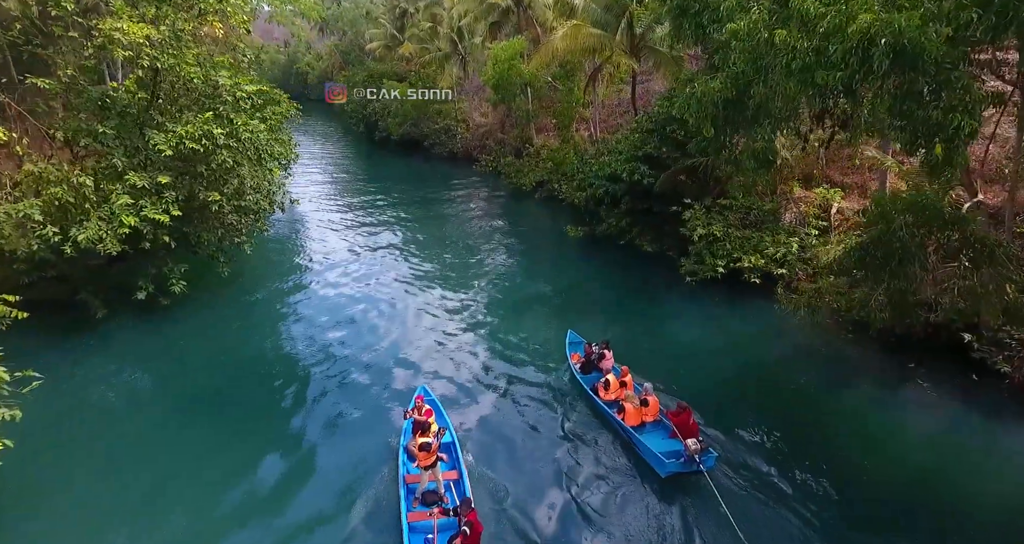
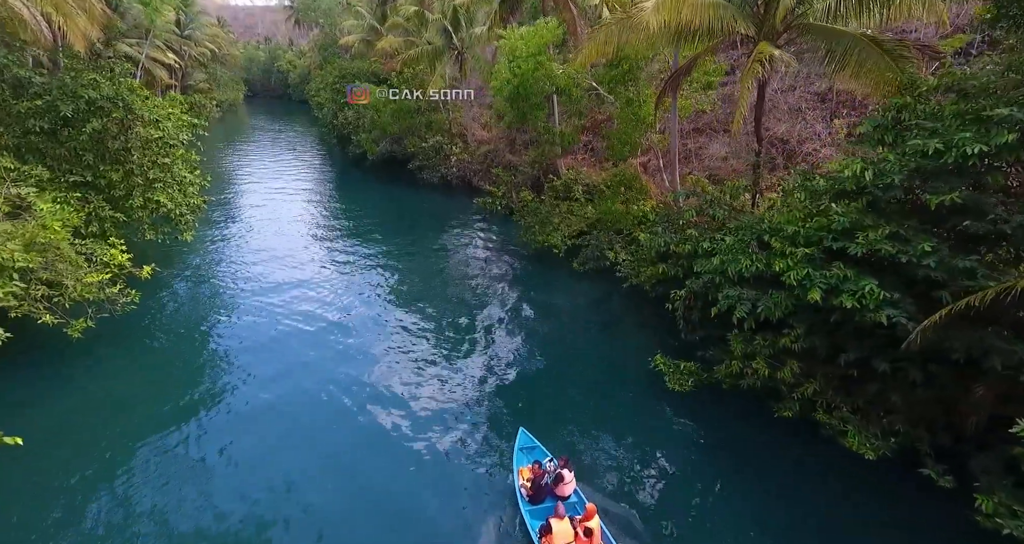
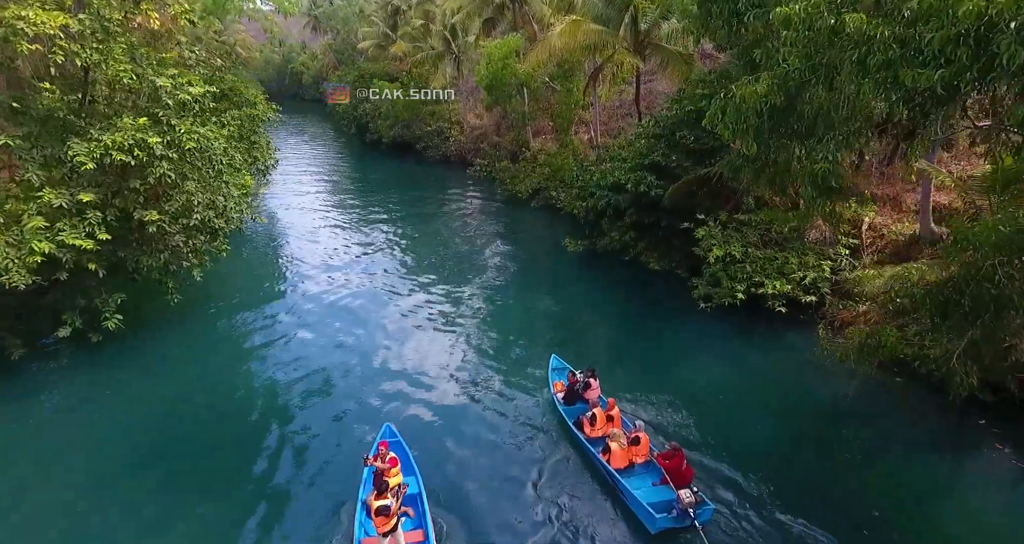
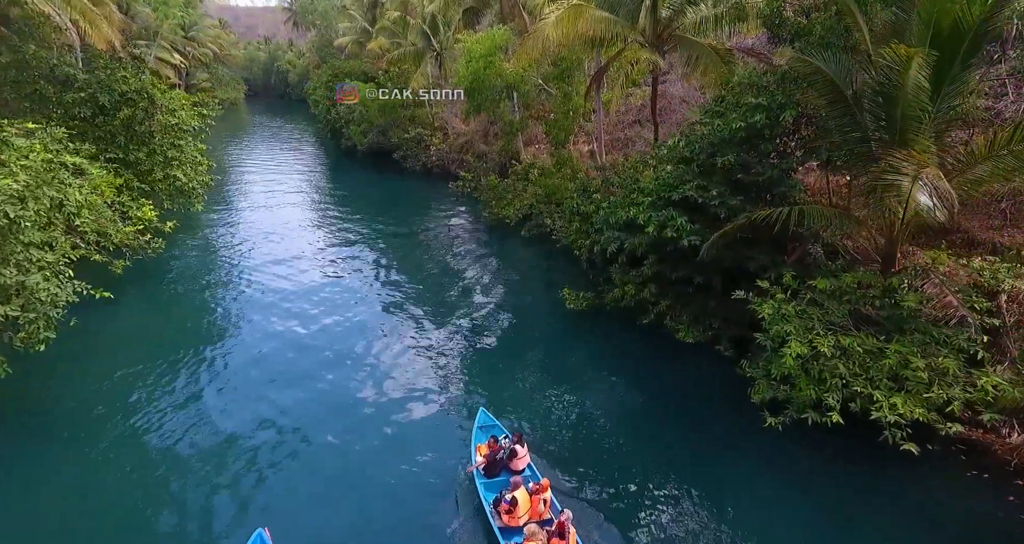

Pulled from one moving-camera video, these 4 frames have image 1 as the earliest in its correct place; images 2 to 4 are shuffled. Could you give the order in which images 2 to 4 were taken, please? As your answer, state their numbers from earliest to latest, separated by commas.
3, 4, 2
